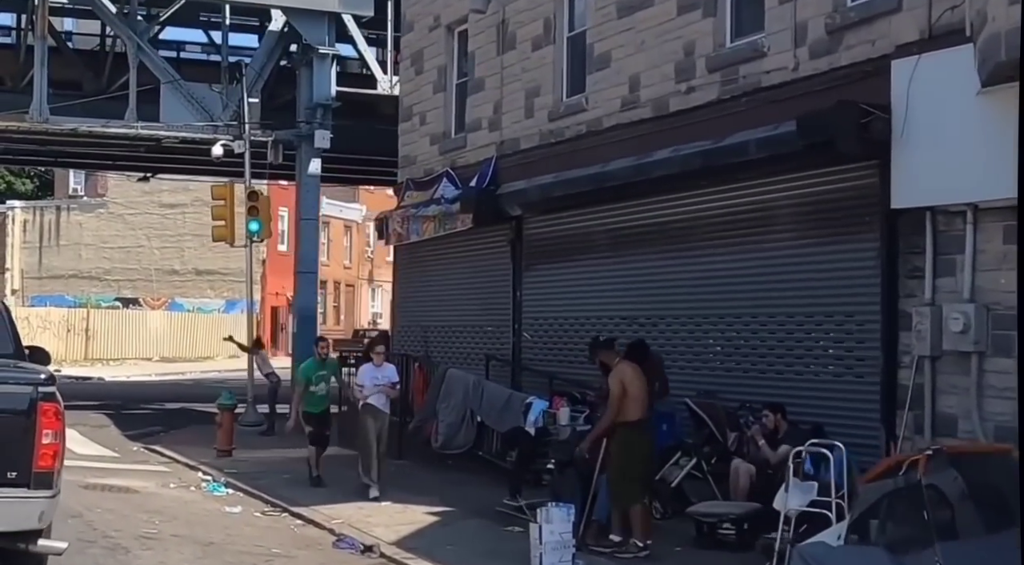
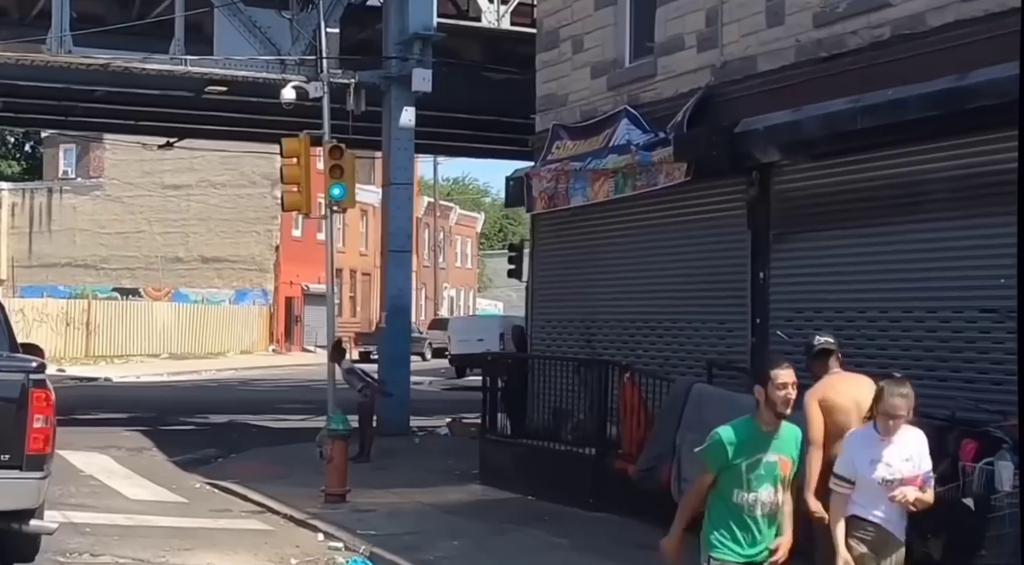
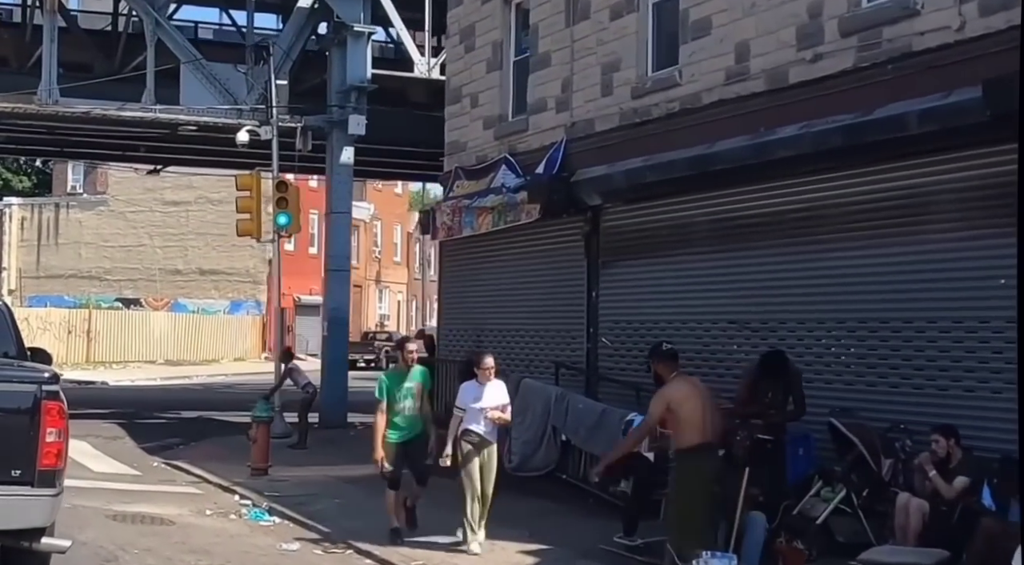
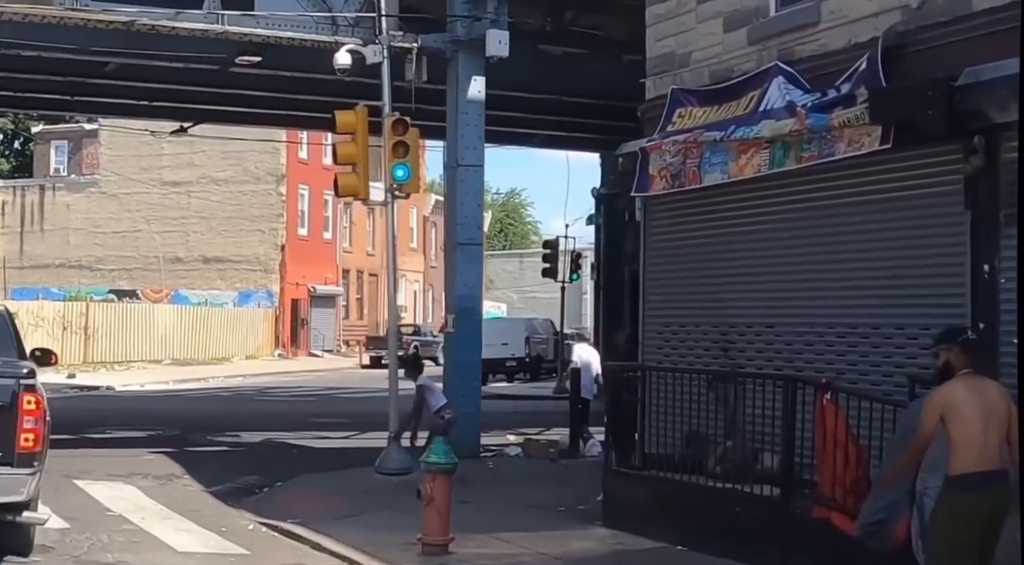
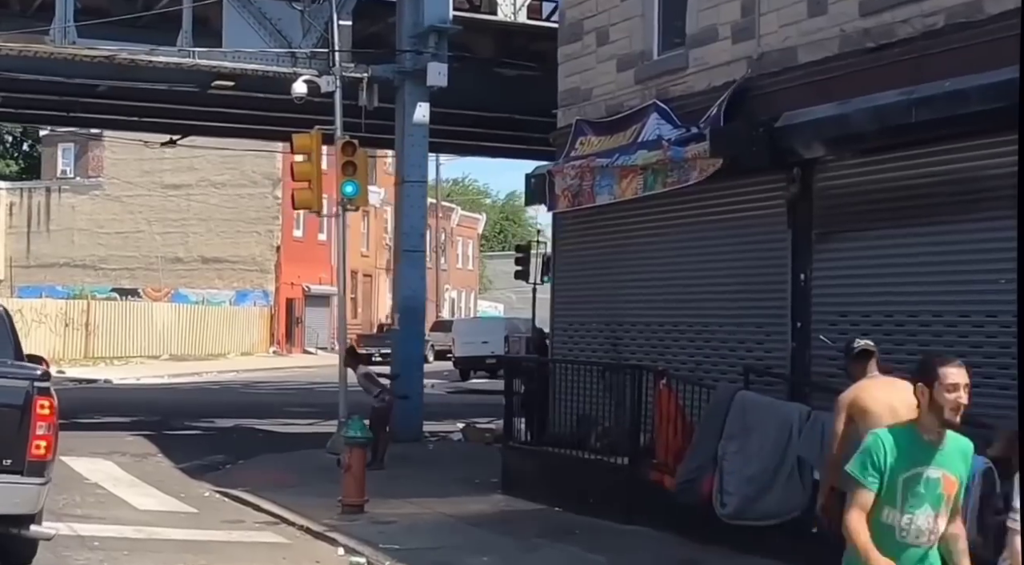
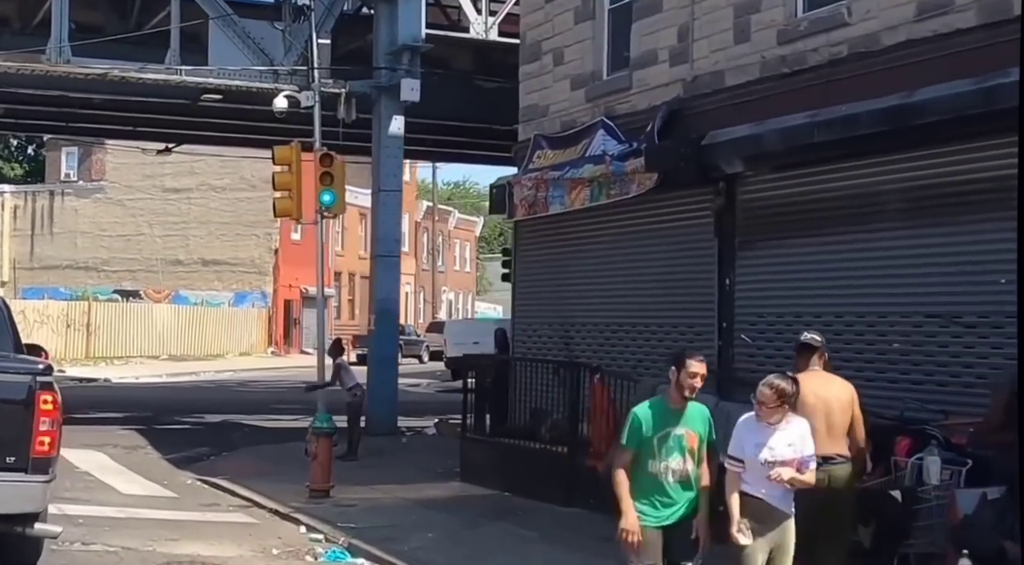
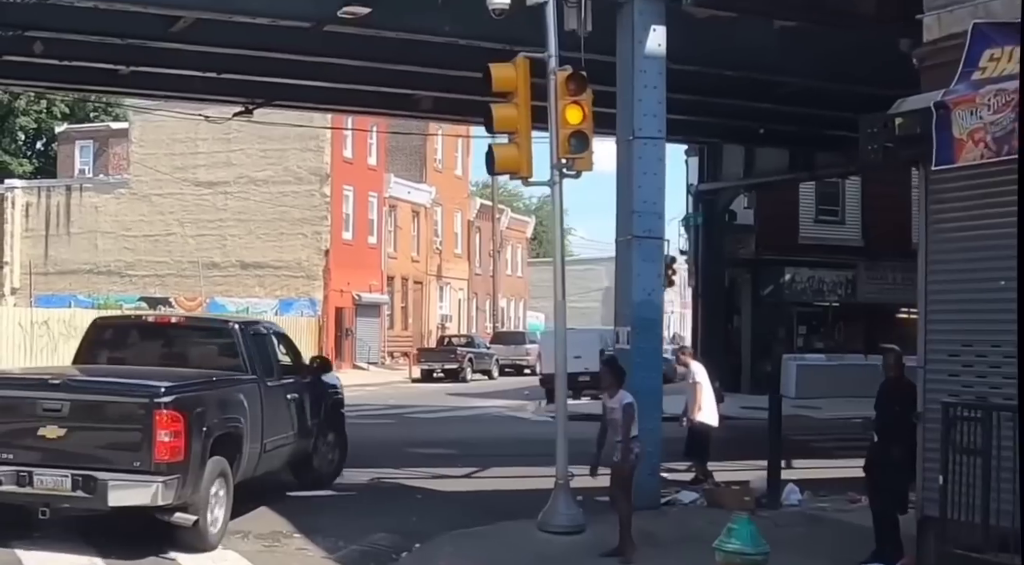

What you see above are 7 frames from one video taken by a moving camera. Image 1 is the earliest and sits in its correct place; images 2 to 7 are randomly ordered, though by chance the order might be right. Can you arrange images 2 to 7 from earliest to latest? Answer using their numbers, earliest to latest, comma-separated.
3, 6, 2, 5, 4, 7
